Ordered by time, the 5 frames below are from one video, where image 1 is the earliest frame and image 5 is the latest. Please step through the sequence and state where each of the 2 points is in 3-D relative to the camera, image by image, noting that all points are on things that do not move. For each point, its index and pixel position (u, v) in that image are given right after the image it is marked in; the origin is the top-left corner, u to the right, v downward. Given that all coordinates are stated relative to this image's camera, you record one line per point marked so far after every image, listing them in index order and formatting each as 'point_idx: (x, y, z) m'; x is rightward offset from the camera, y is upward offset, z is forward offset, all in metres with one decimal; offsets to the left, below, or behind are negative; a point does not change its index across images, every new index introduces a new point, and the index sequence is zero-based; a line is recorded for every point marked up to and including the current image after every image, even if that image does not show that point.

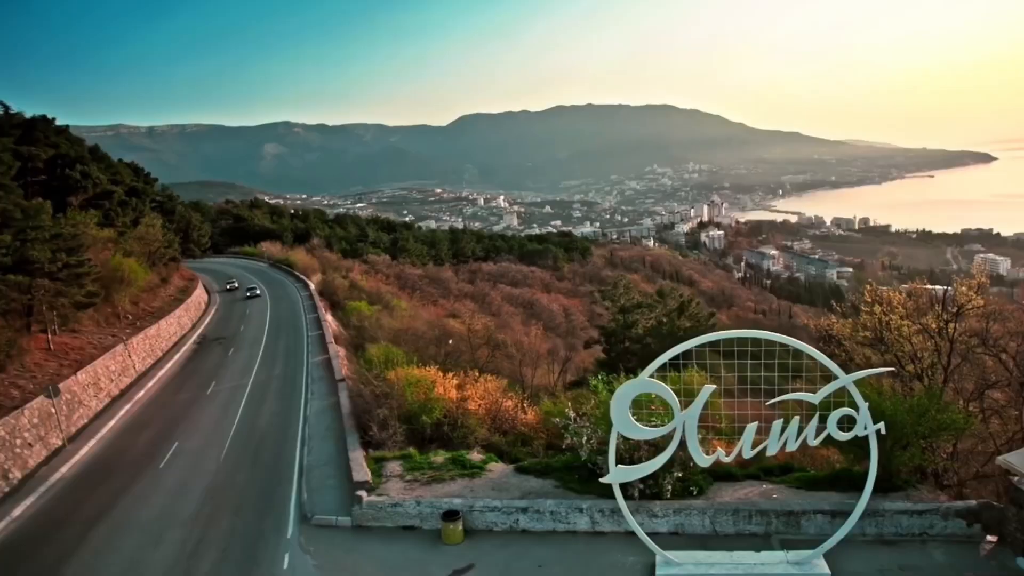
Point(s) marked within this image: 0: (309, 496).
0: (-3.7, -3.9, +11.0) m
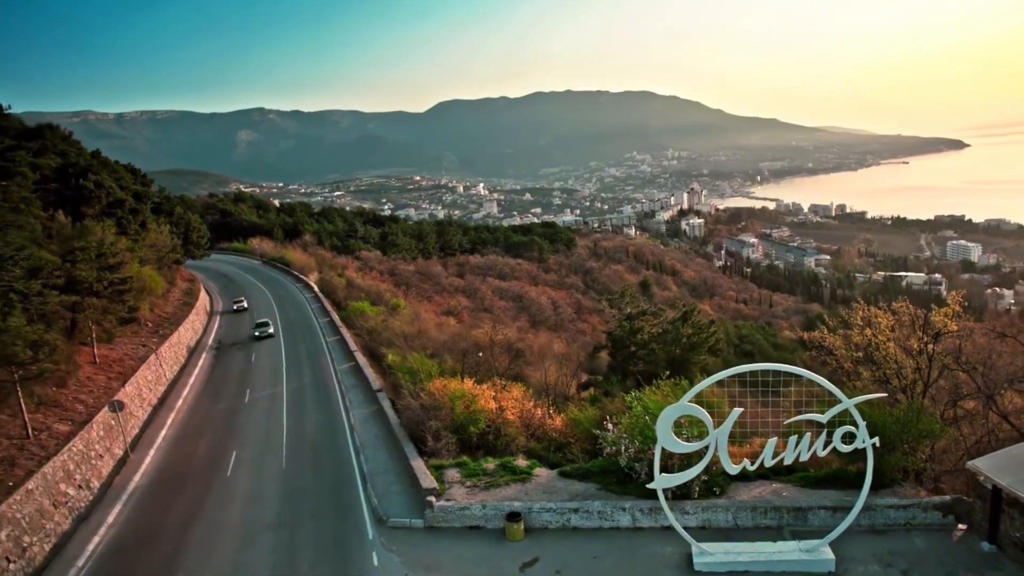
0: (-2.8, -4.5, +12.5) m
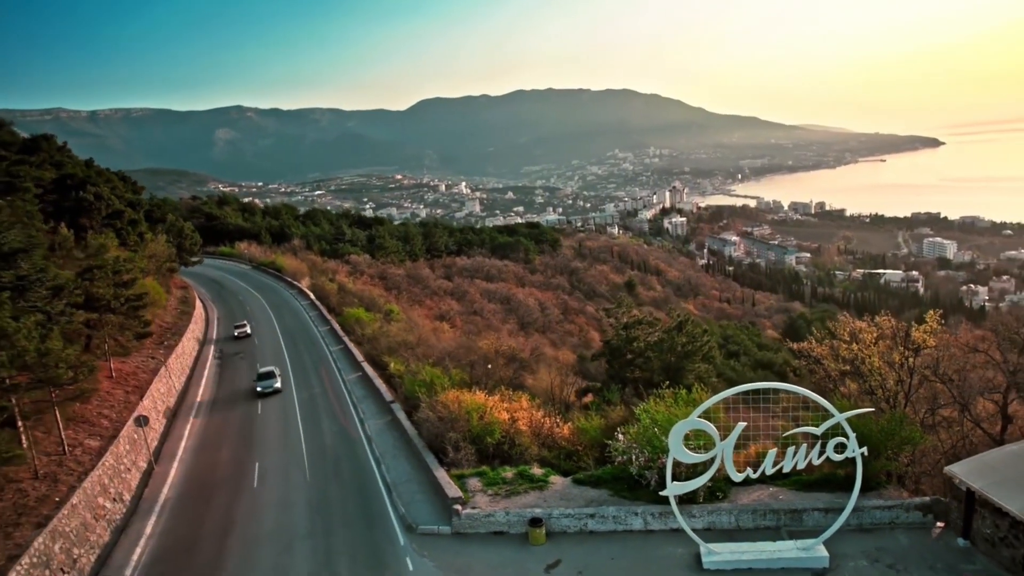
0: (-2.4, -5.0, +13.4) m
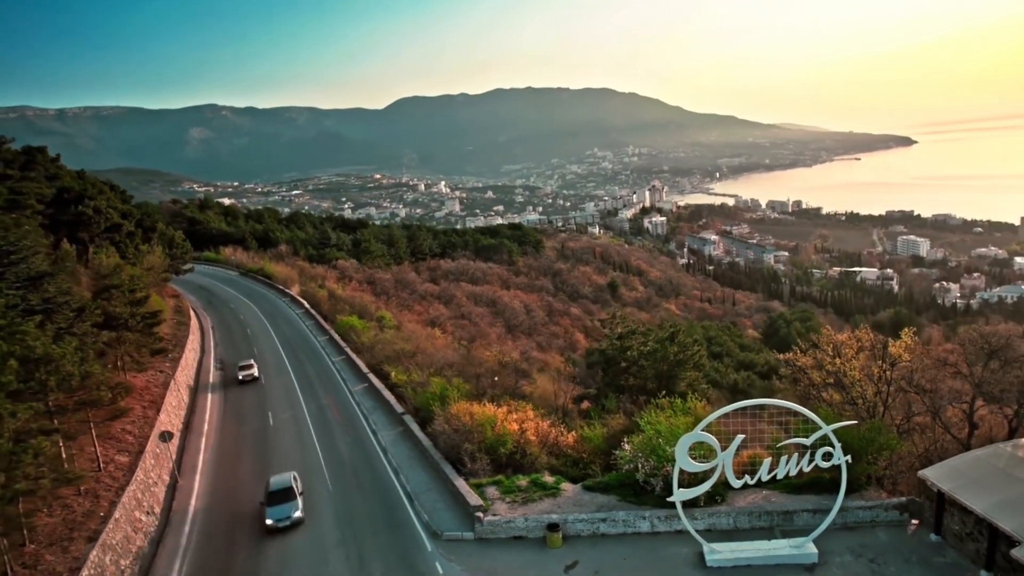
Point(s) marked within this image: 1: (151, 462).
0: (-2.0, -5.6, +14.4) m
1: (-10.3, -5.0, +17.0) m
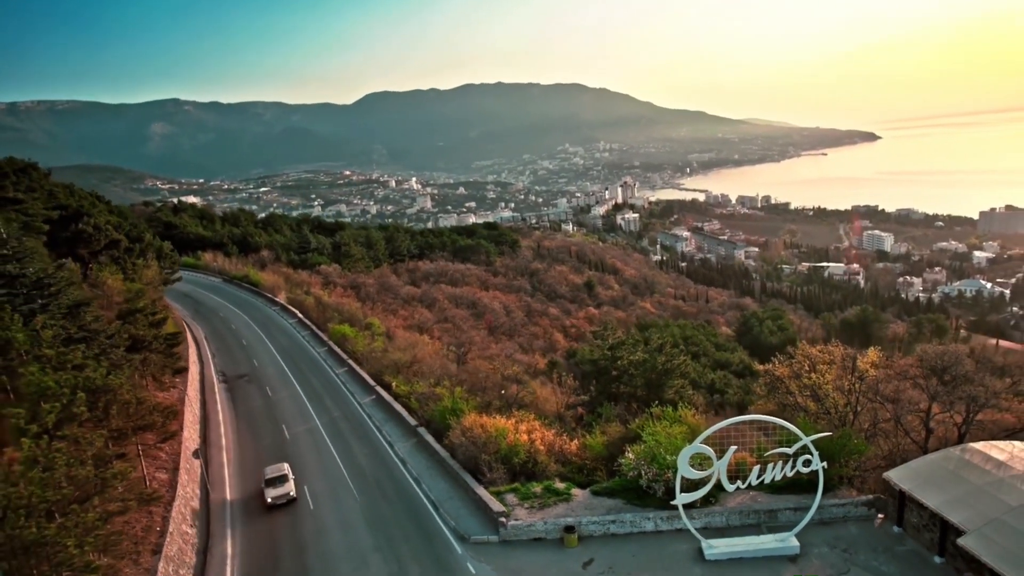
0: (-1.6, -6.3, +16.0) m
1: (-9.9, -5.8, +18.2) m
